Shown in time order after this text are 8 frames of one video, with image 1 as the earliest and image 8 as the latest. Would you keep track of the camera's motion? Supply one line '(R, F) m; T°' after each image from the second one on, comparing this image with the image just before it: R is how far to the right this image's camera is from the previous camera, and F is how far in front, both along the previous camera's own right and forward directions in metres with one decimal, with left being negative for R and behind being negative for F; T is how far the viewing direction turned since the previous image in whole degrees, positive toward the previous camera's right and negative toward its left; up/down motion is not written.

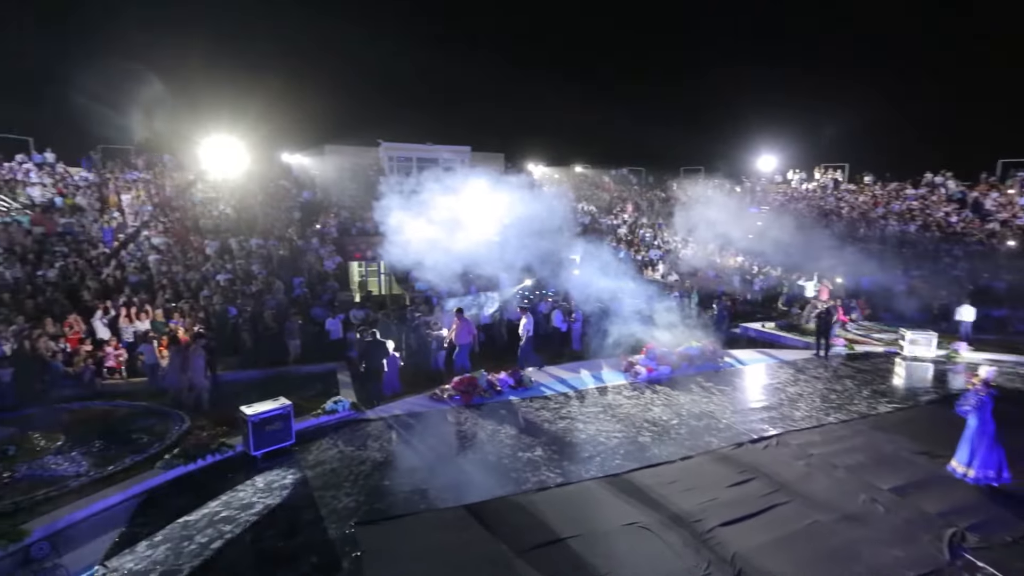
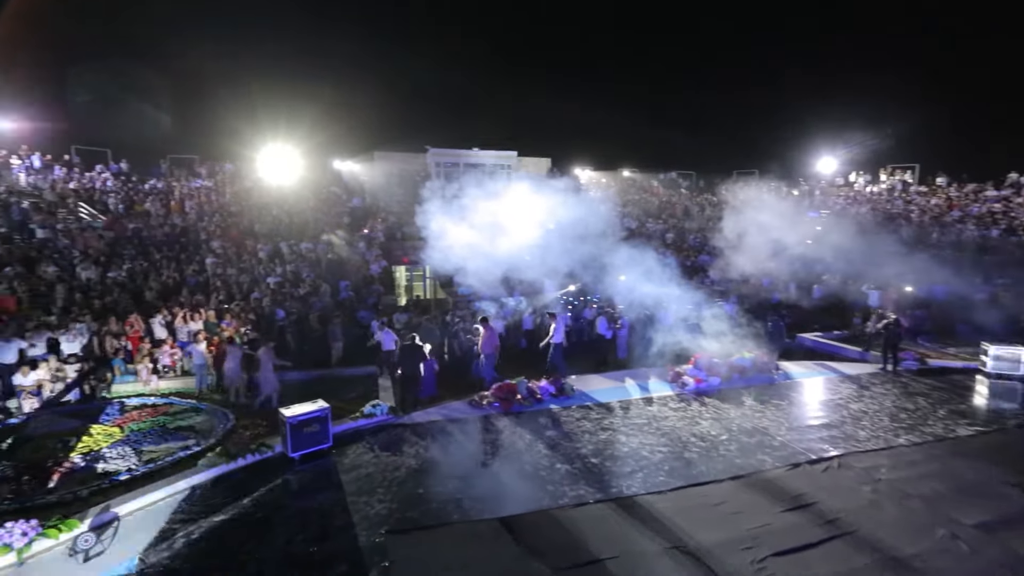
(+0.1, +0.2) m; -5°
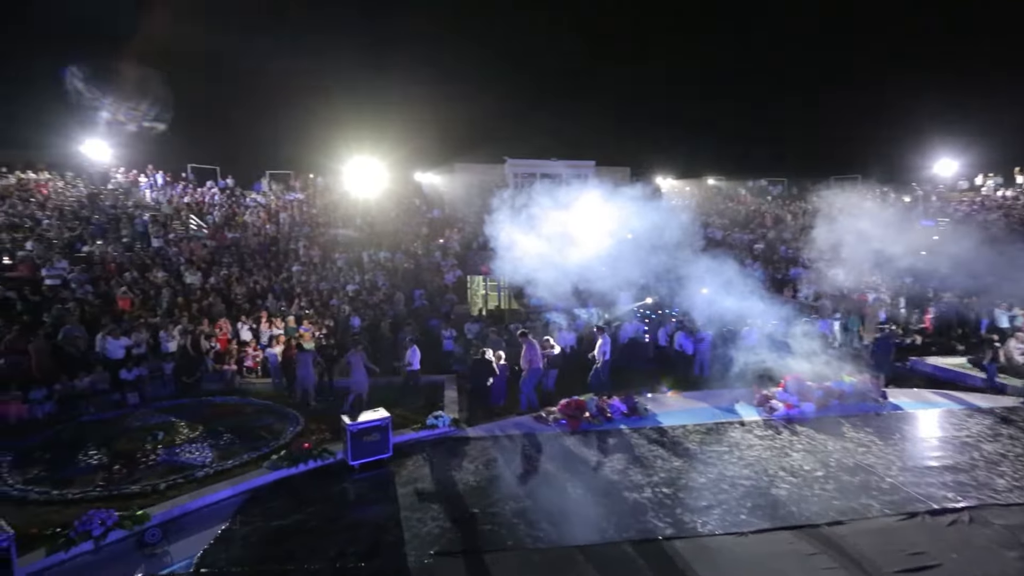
(+0.2, +0.4) m; -8°
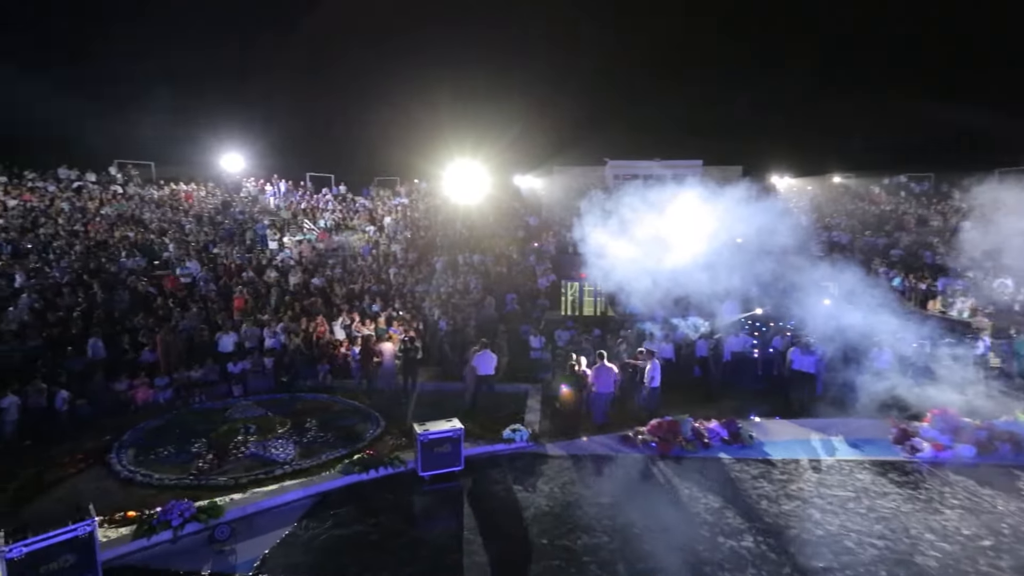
(+0.3, +0.7) m; -11°
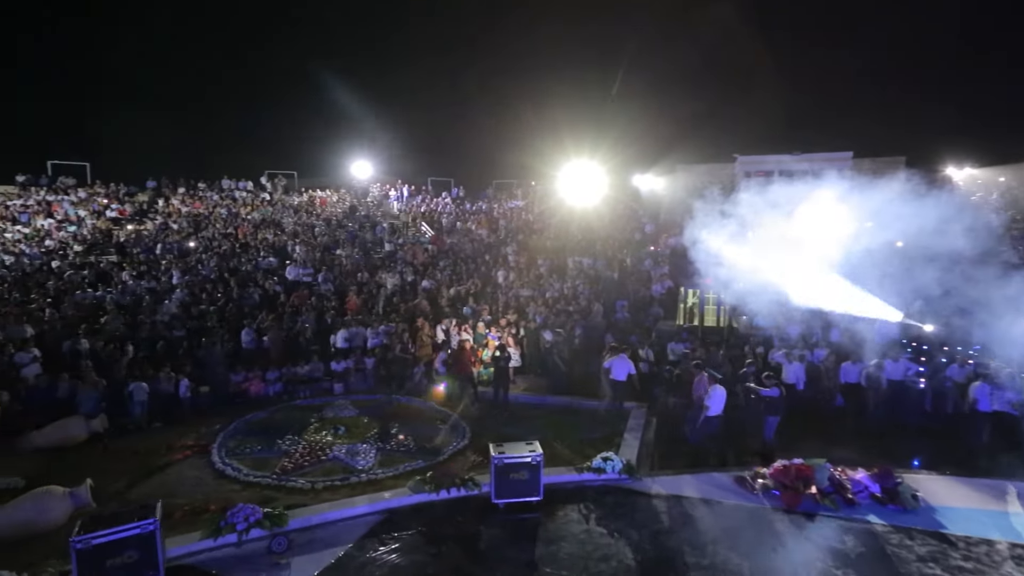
(+0.4, +1.0) m; -13°
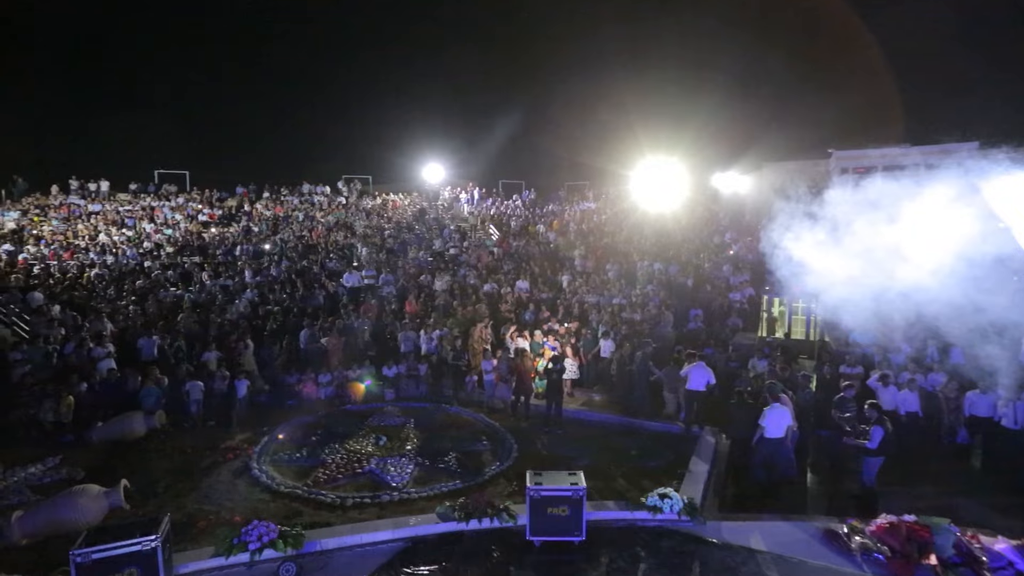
(+0.4, +0.9) m; -8°
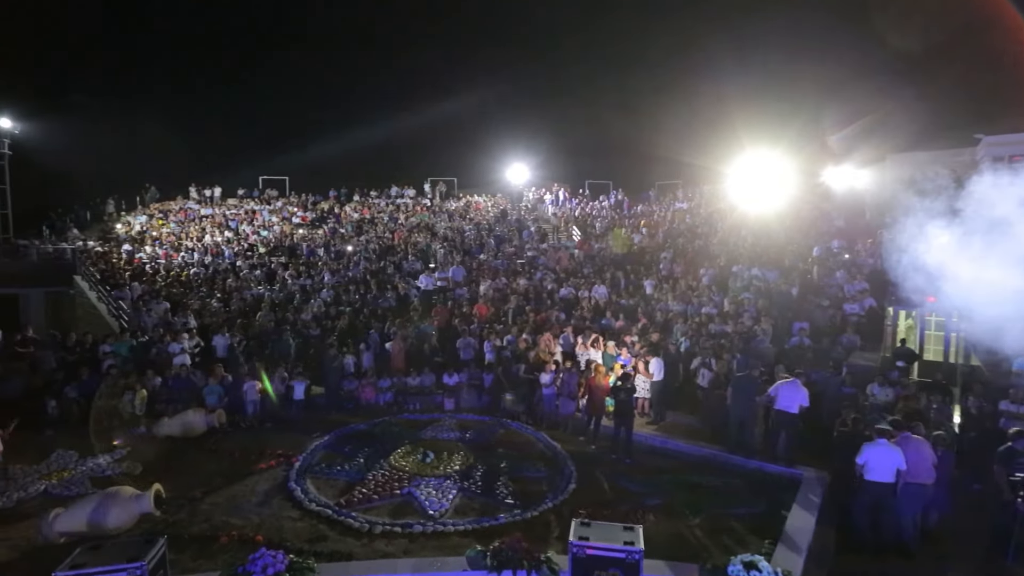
(+0.4, +1.1) m; -10°
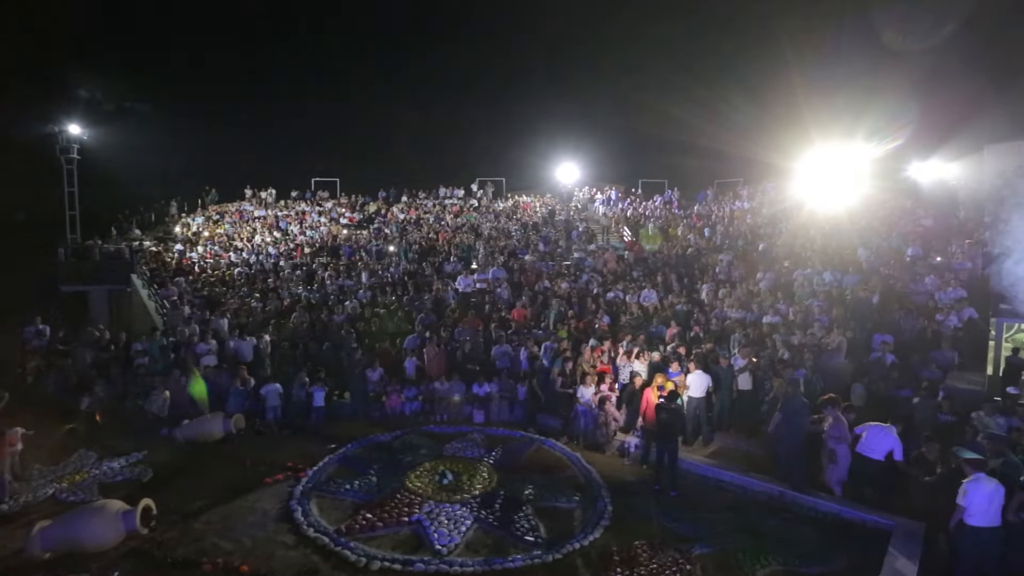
(+0.3, +1.0) m; -6°
